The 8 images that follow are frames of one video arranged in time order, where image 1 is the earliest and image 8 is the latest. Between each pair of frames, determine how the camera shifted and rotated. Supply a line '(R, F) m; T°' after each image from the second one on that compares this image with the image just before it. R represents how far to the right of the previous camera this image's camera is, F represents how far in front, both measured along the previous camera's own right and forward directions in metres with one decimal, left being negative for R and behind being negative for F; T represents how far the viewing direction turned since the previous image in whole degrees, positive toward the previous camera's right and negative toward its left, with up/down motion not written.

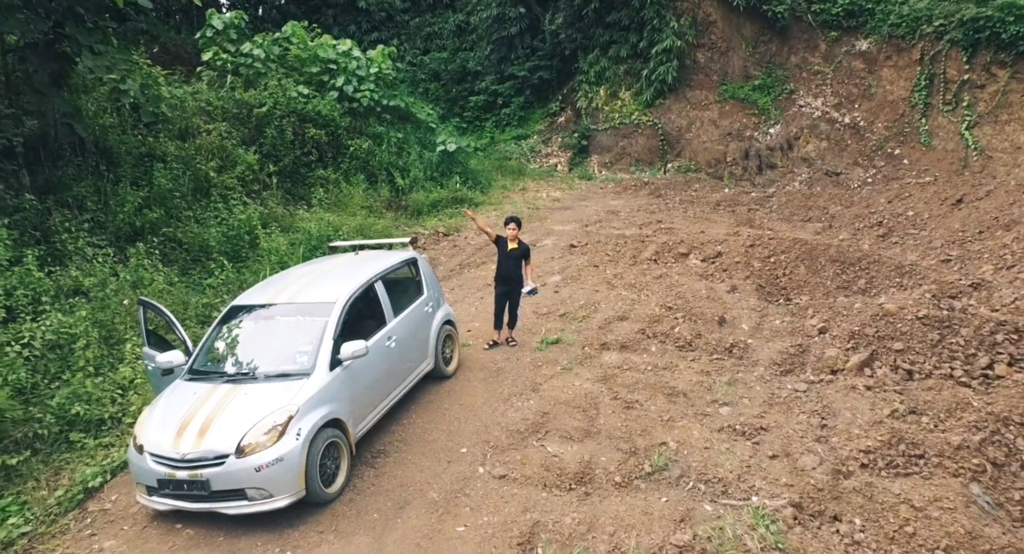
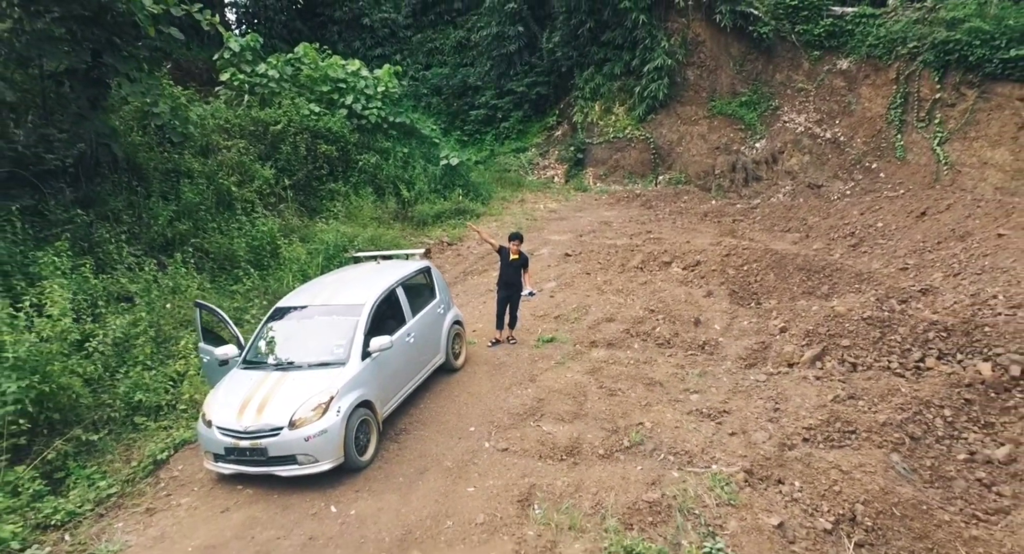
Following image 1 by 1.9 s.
(0.0, -0.7) m; 0°
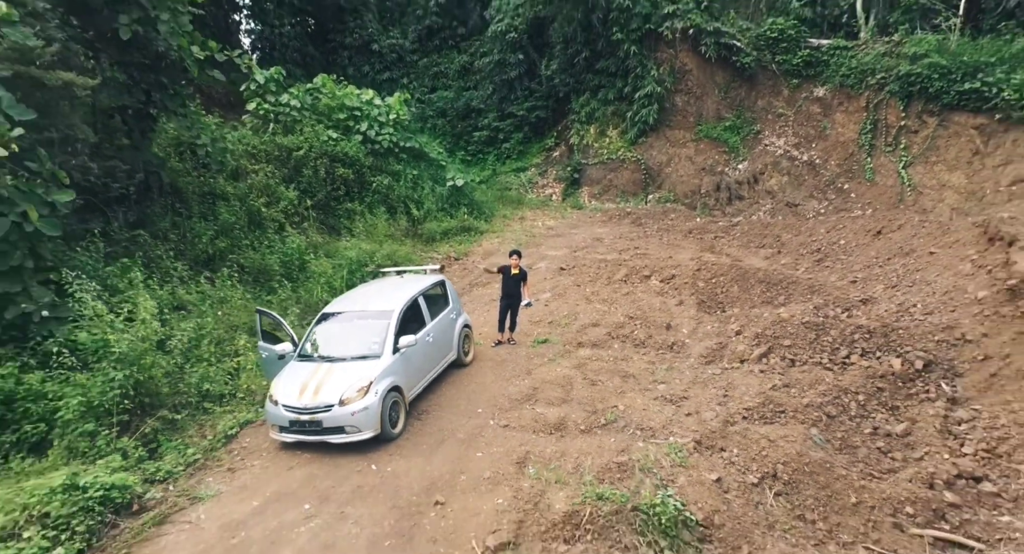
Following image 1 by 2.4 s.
(0.0, -1.1) m; 0°
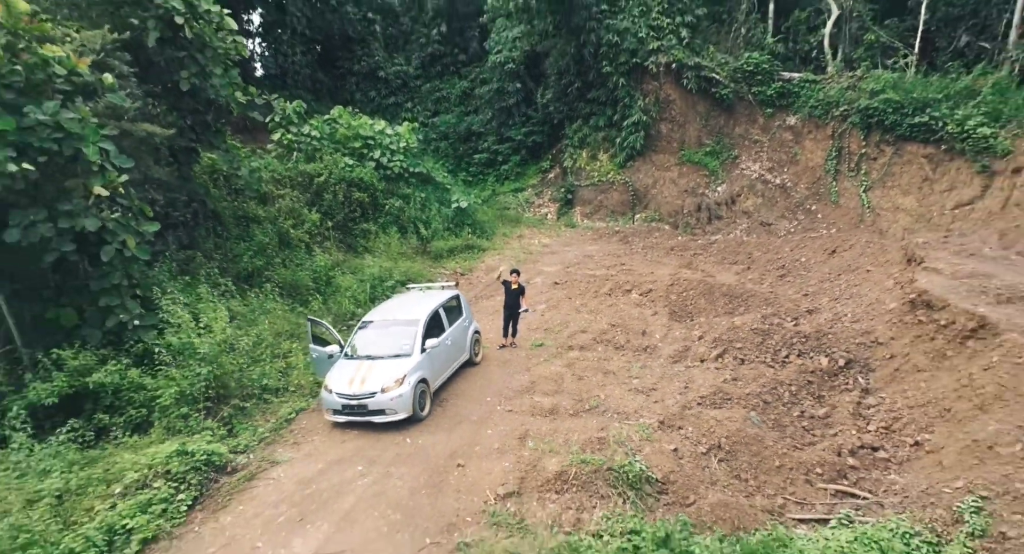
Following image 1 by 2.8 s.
(-0.1, -1.4) m; 0°
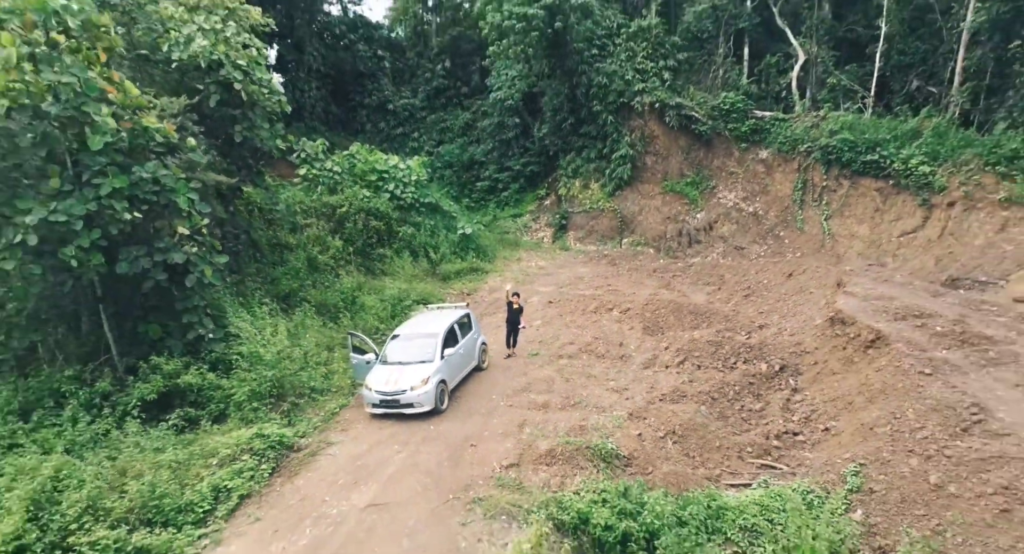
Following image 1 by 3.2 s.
(0.0, -1.8) m; 0°
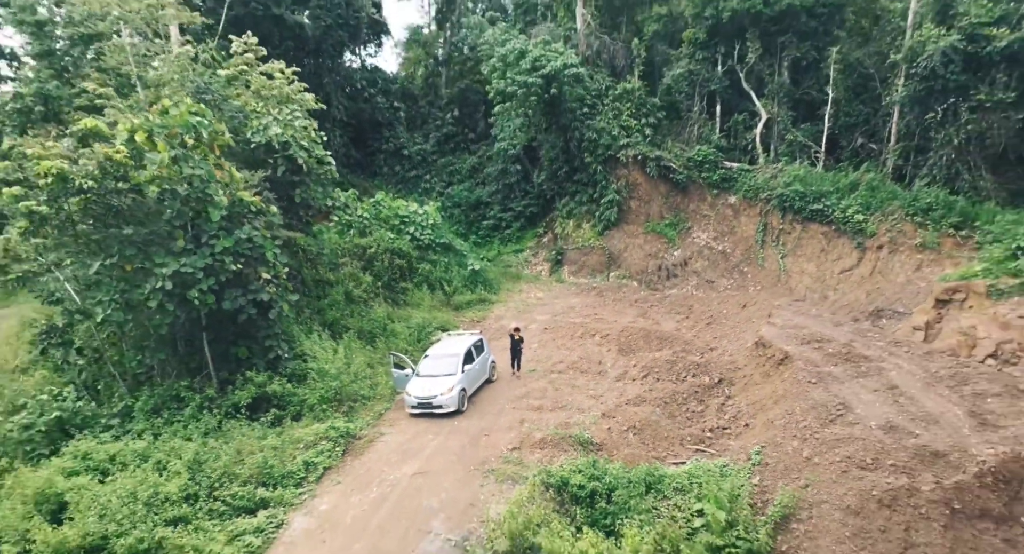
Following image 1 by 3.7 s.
(0.0, -2.9) m; 0°
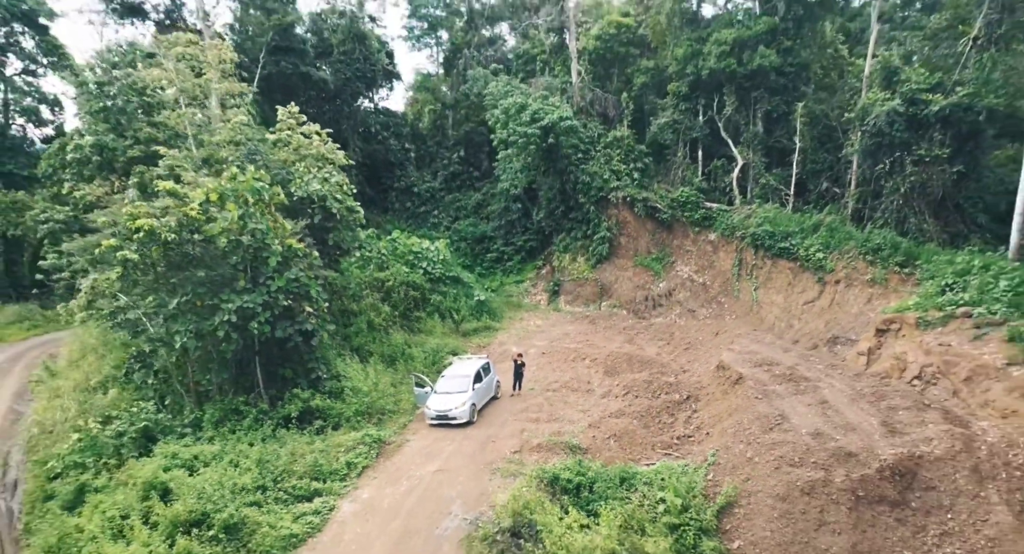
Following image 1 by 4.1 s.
(0.0, -2.4) m; 0°
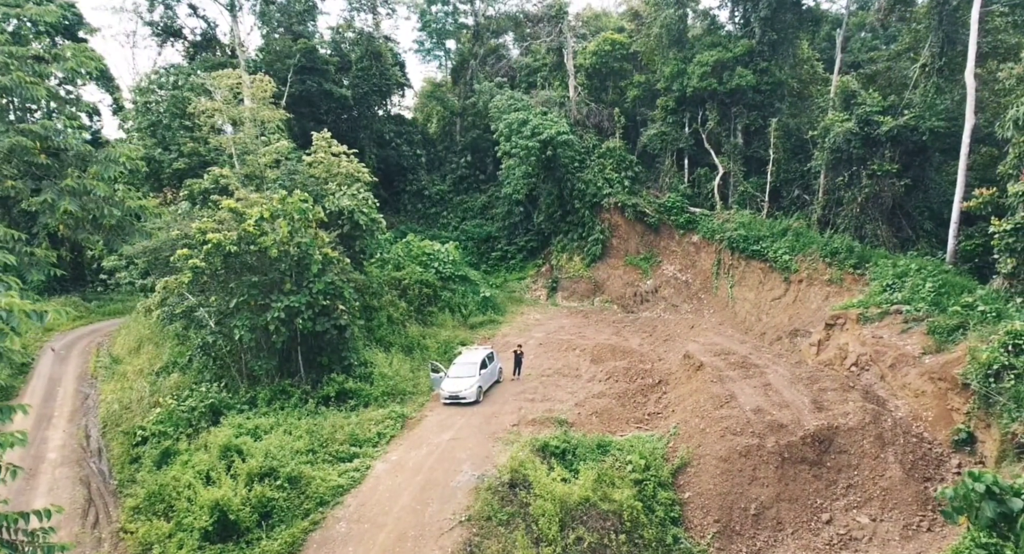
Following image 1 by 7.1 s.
(+0.2, -2.7) m; -1°
